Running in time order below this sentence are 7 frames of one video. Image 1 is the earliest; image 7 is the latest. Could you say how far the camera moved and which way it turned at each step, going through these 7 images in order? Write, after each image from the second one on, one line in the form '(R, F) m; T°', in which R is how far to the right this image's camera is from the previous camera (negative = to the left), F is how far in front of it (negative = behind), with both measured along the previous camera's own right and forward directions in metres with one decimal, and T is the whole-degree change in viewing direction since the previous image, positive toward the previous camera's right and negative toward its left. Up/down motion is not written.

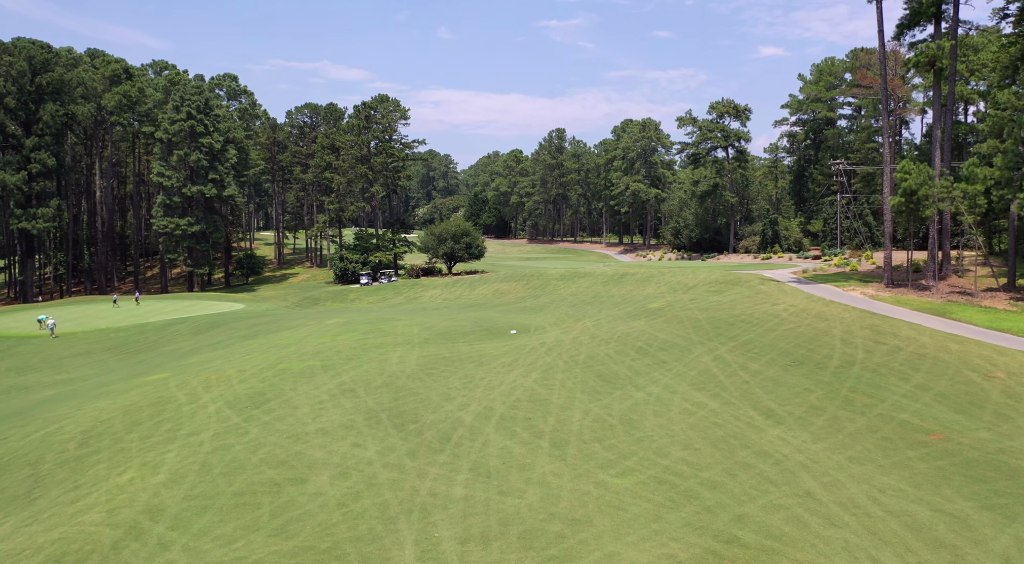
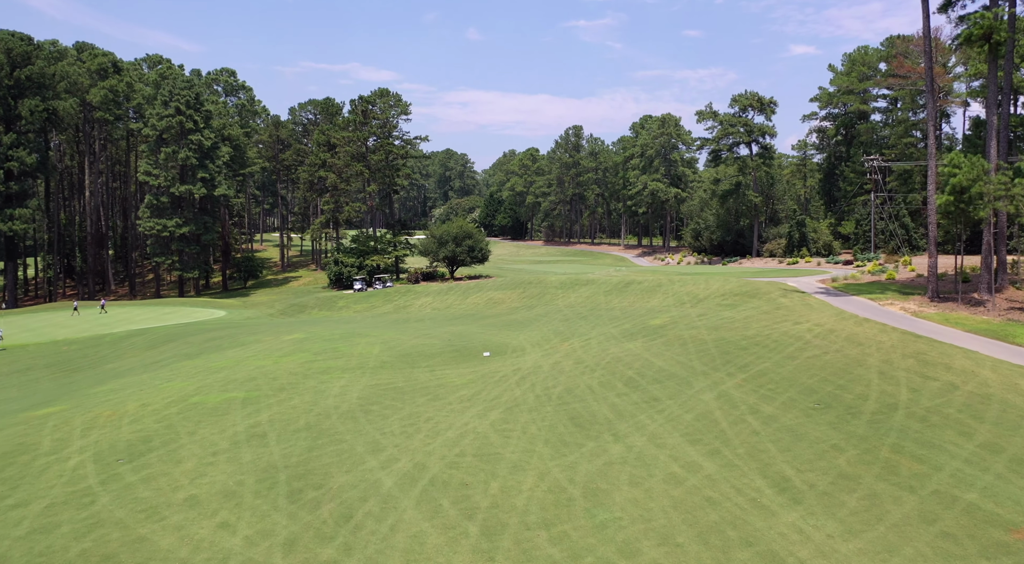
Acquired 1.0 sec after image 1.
(+1.5, +3.9) m; -2°
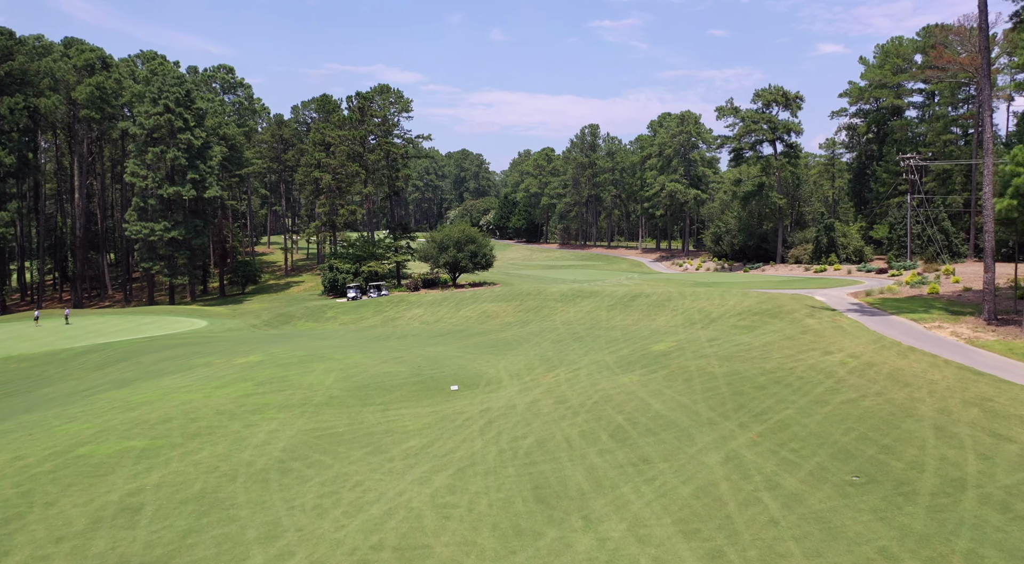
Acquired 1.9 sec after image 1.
(+1.2, +3.5) m; -2°
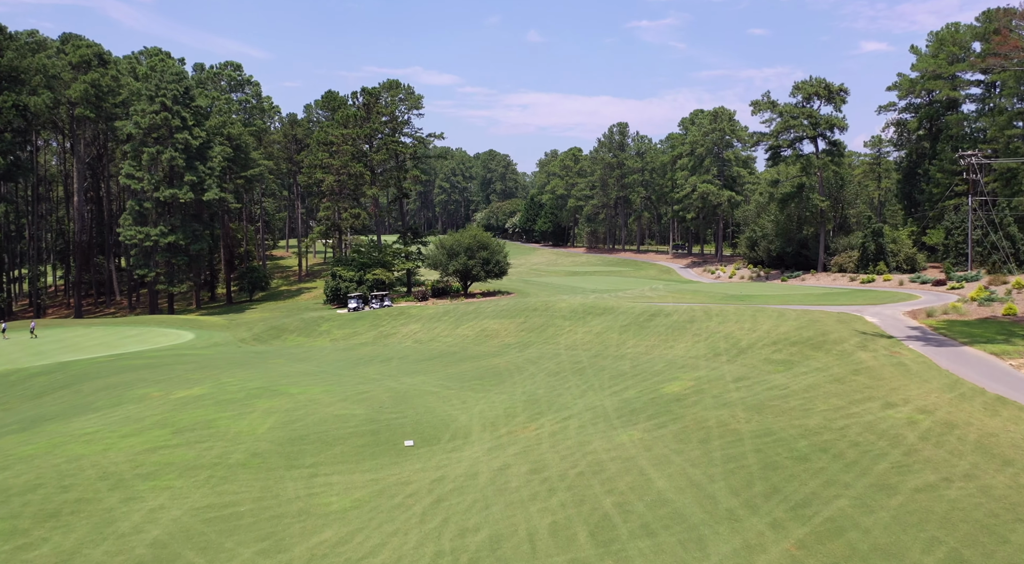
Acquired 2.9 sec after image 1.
(+1.2, +4.0) m; -3°
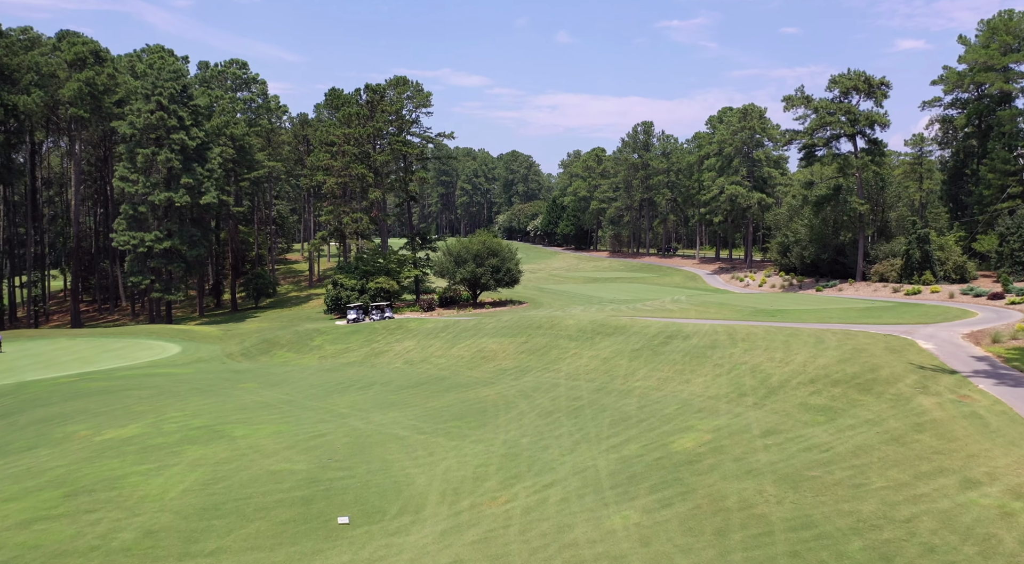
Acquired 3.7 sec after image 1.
(+1.0, +3.3) m; -2°
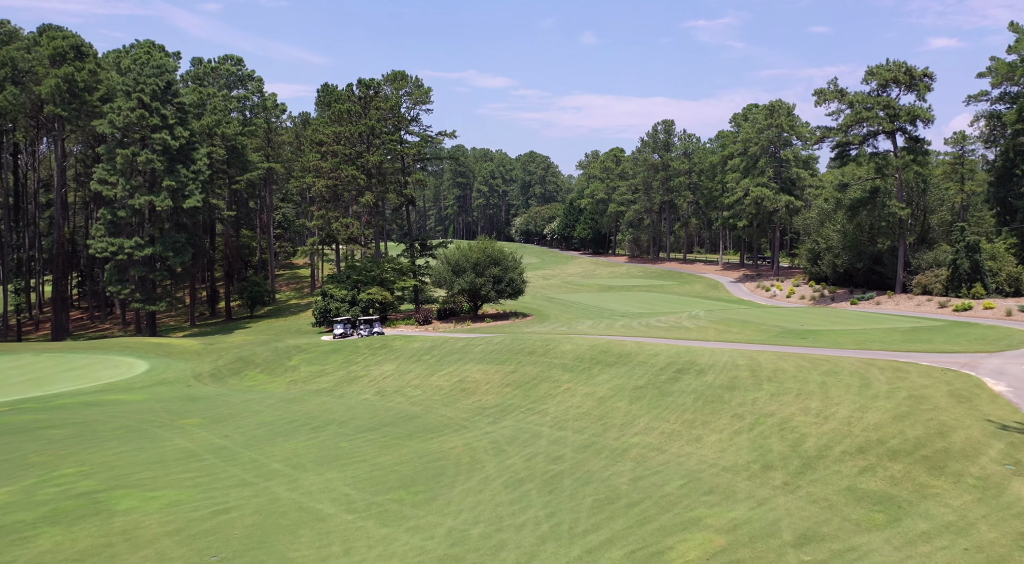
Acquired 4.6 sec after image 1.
(+1.1, +3.8) m; -2°
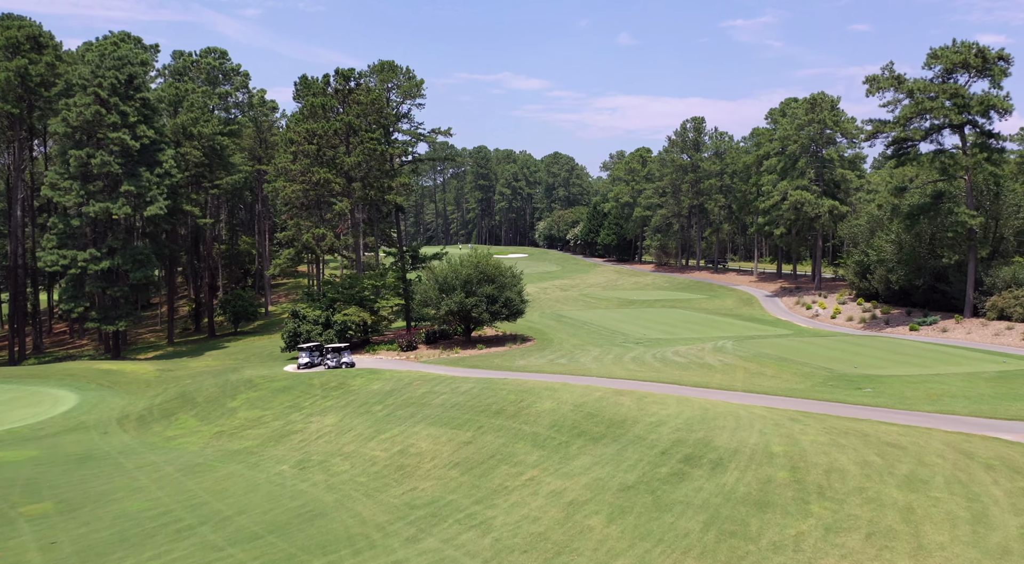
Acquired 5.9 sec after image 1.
(+1.7, +5.9) m; -2°
